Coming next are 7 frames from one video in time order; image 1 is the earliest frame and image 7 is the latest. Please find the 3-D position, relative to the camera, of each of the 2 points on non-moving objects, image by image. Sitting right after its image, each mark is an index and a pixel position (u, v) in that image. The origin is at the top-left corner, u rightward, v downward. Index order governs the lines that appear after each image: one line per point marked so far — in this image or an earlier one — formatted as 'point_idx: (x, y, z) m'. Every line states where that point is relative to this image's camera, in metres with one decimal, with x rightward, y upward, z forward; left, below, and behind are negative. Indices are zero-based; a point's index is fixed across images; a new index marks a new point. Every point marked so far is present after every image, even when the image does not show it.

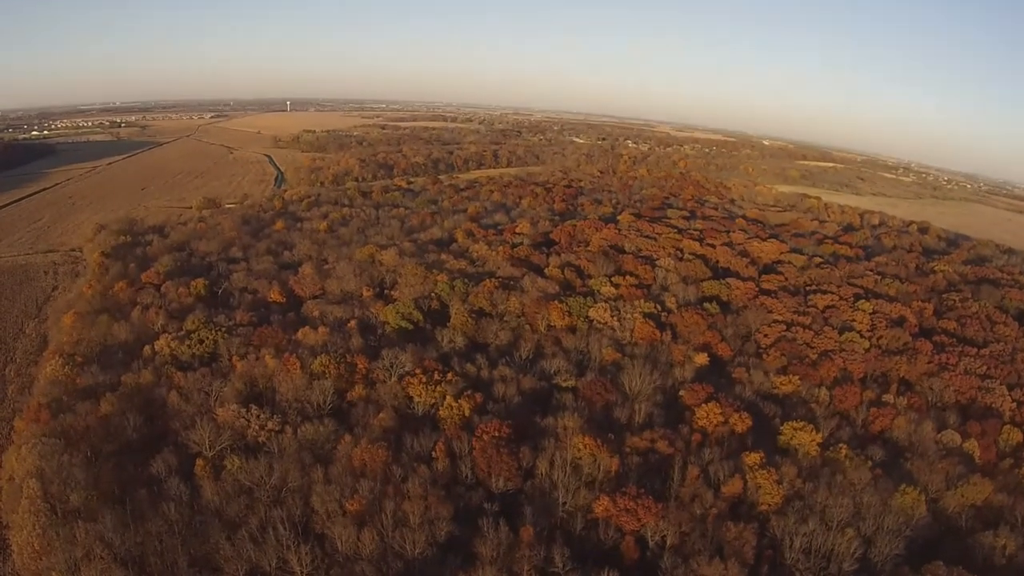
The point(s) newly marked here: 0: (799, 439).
0: (+9.7, -5.0, +19.5) m
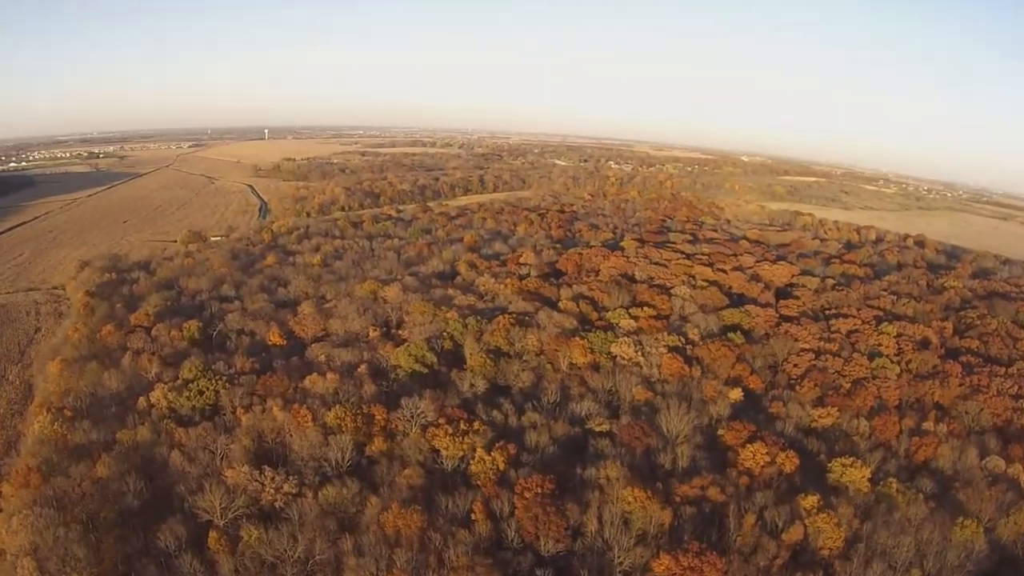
0: (+10.9, -6.0, +18.6) m
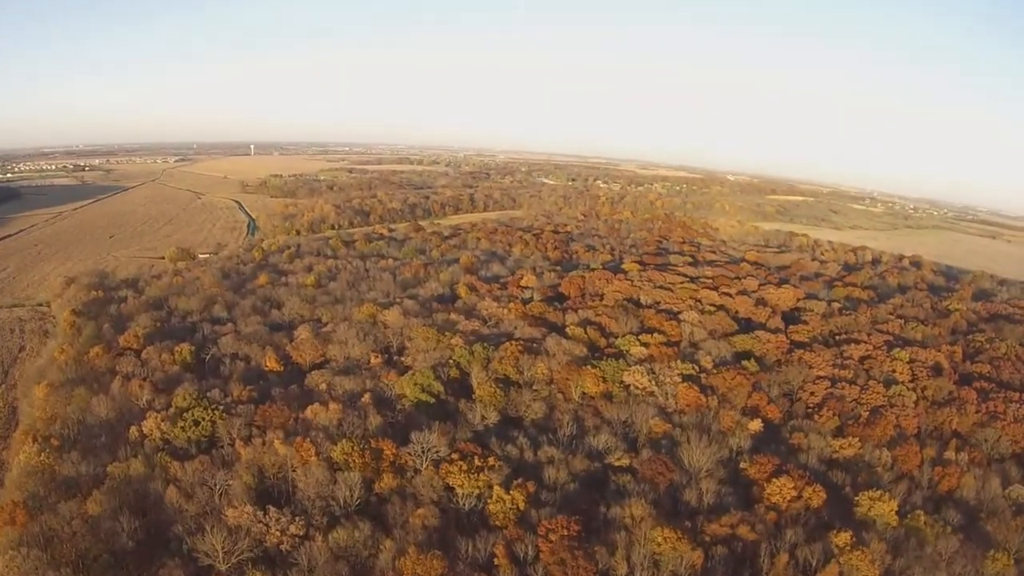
0: (+11.4, -6.9, +18.1) m
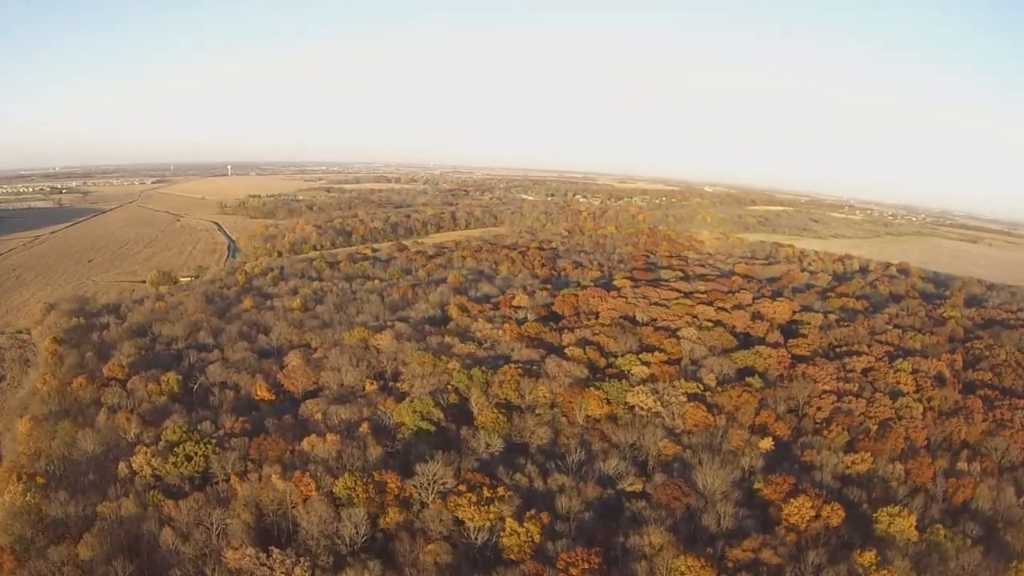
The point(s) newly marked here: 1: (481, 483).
0: (+11.8, -7.3, +17.7) m
1: (-1.0, -6.3, +18.6) m
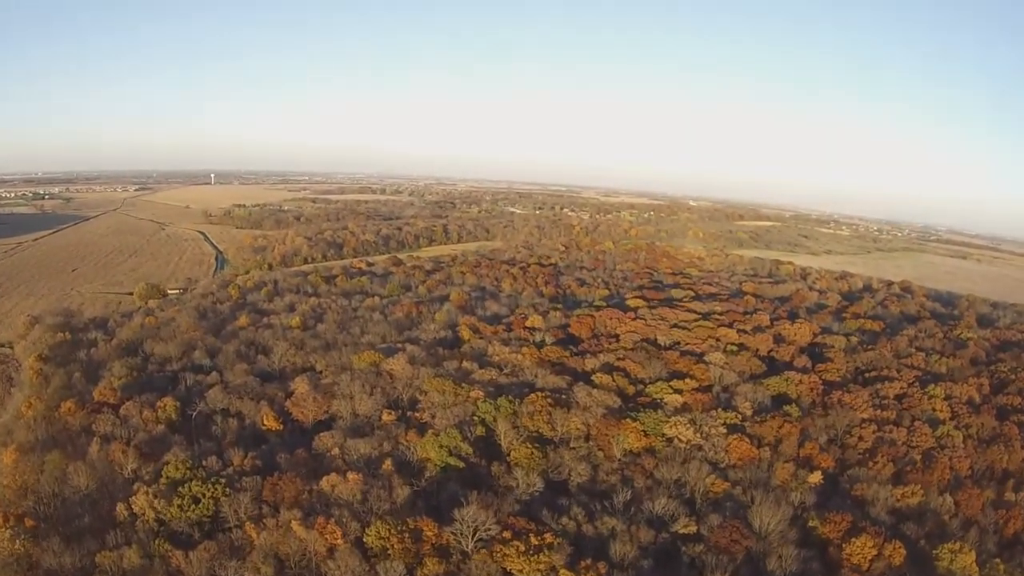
0: (+13.3, -8.2, +17.0) m
1: (+0.4, -7.2, +17.5) m
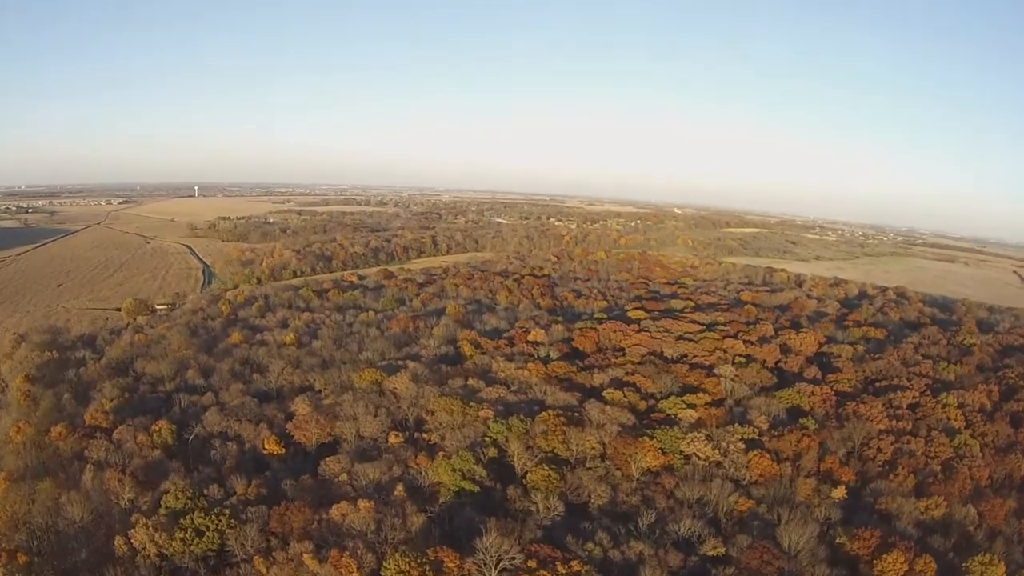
0: (+14.0, -8.5, +16.8) m
1: (+1.2, -7.8, +16.9) m
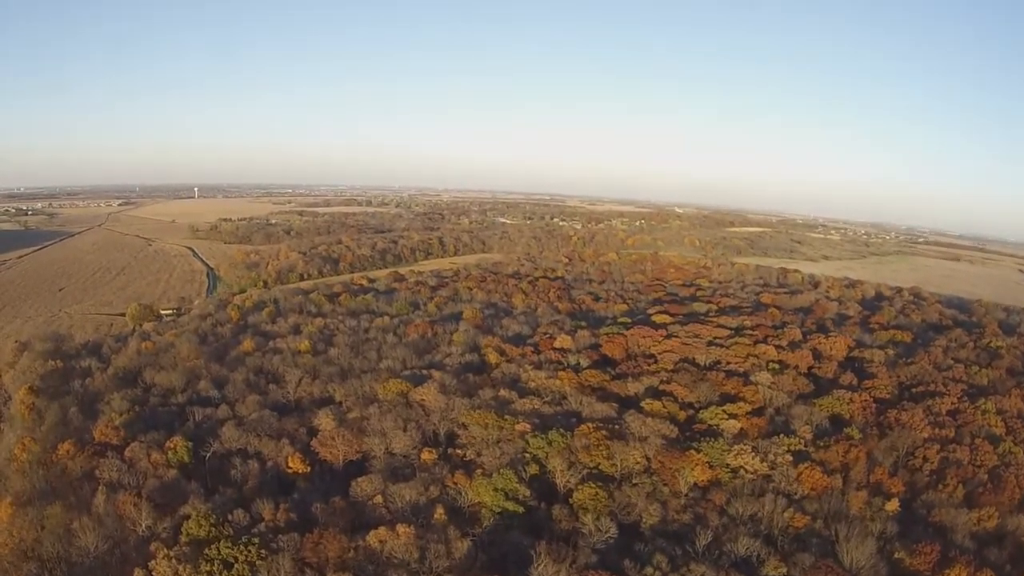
0: (+15.8, -8.9, +16.7) m
1: (+2.9, -8.2, +16.7) m
